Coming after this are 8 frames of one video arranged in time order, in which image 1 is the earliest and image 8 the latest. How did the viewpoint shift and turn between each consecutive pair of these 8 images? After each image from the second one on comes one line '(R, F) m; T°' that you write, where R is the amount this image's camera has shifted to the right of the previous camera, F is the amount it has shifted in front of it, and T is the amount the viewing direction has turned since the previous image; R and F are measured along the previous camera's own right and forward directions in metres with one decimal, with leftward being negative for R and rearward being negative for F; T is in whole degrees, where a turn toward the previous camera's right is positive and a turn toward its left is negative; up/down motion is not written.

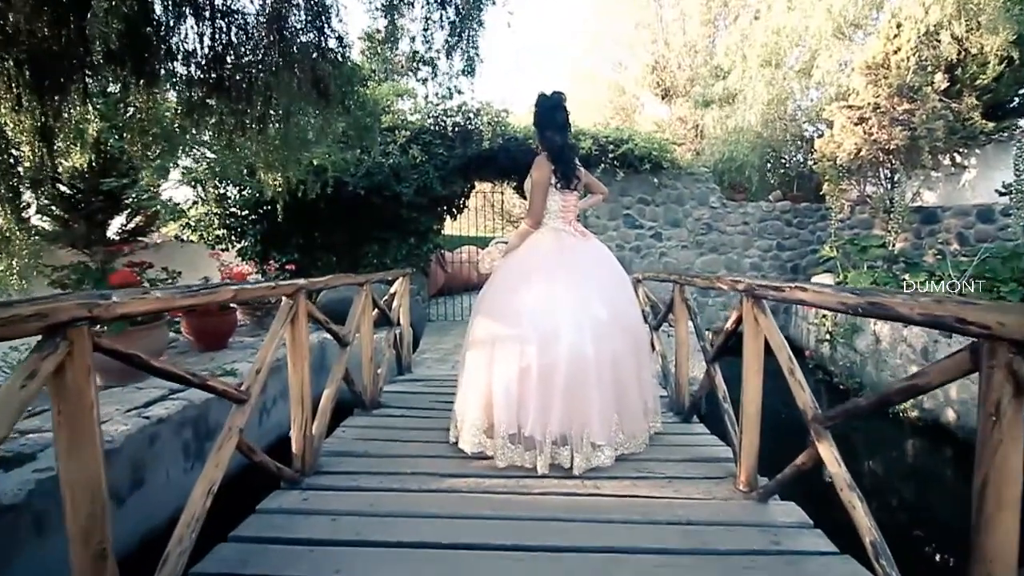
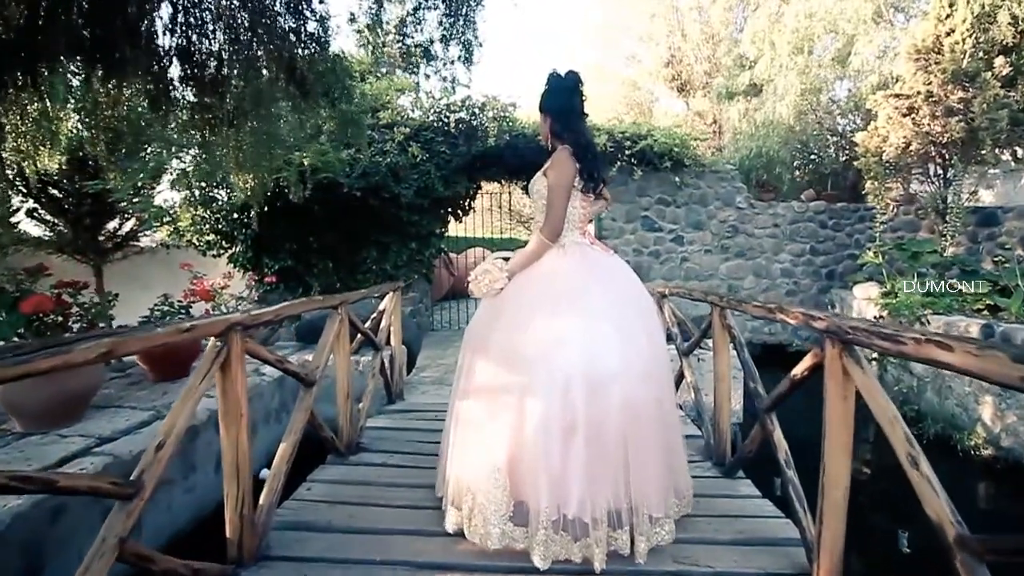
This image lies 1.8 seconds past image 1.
(0.0, +0.5) m; -1°
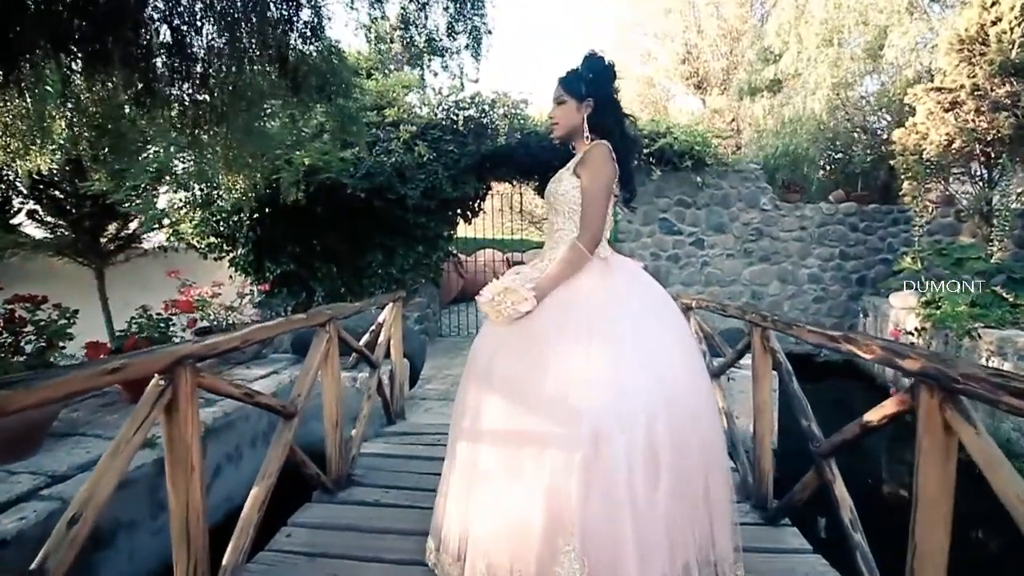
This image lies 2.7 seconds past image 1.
(0.0, +0.3) m; -1°
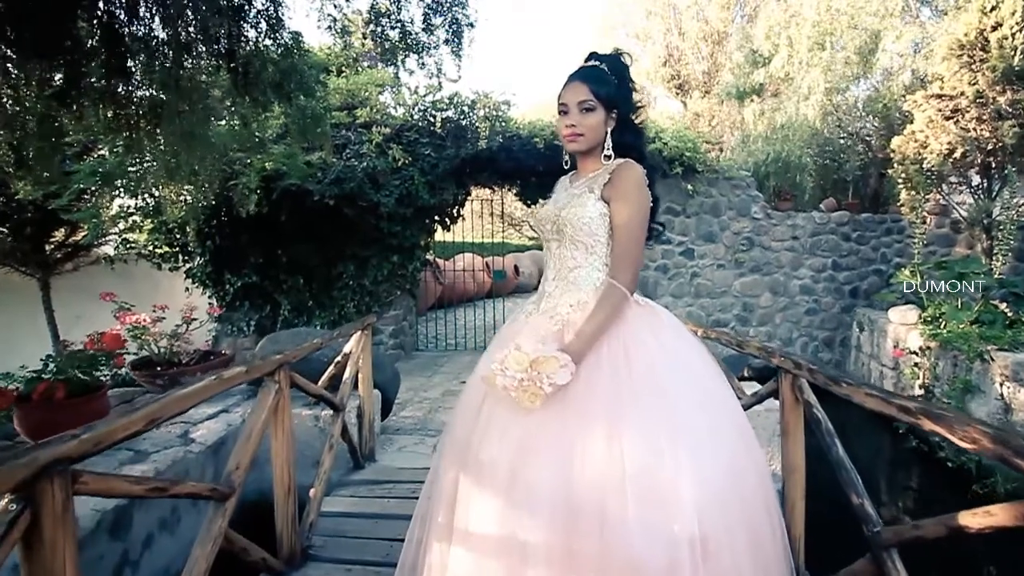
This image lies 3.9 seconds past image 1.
(0.0, +0.4) m; +2°
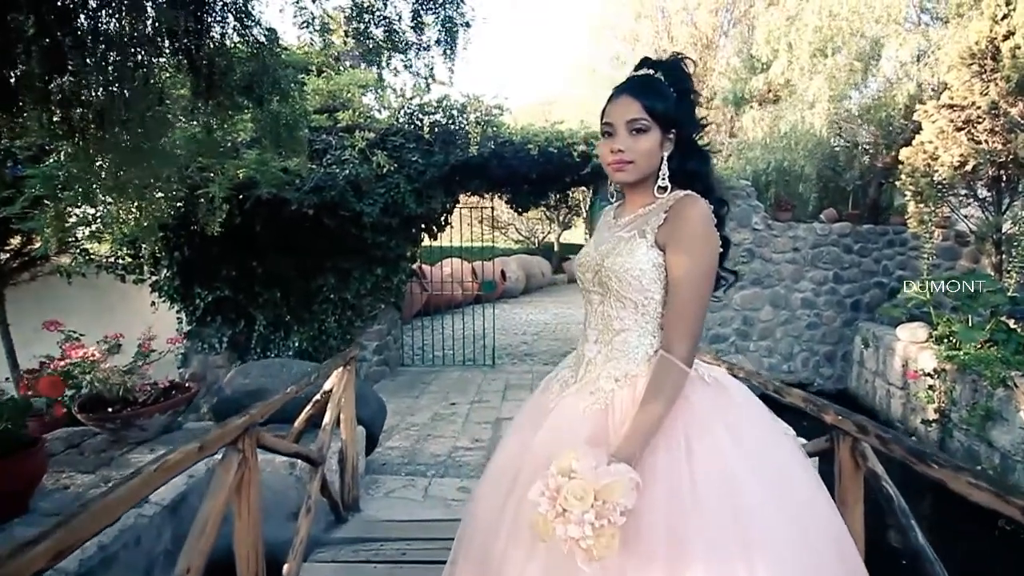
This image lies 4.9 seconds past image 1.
(-0.1, +0.3) m; +2°
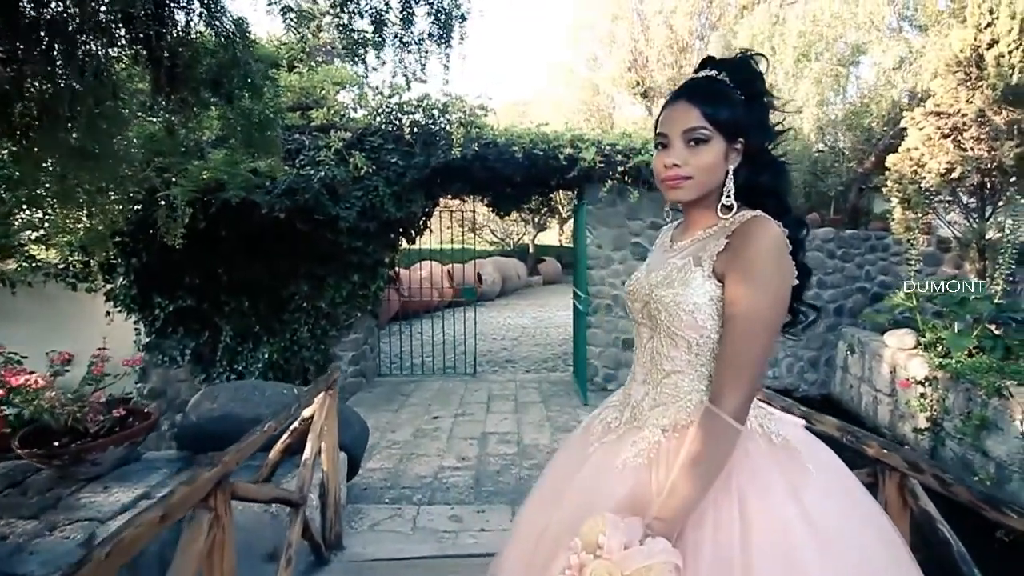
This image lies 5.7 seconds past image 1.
(-0.1, +0.2) m; +3°
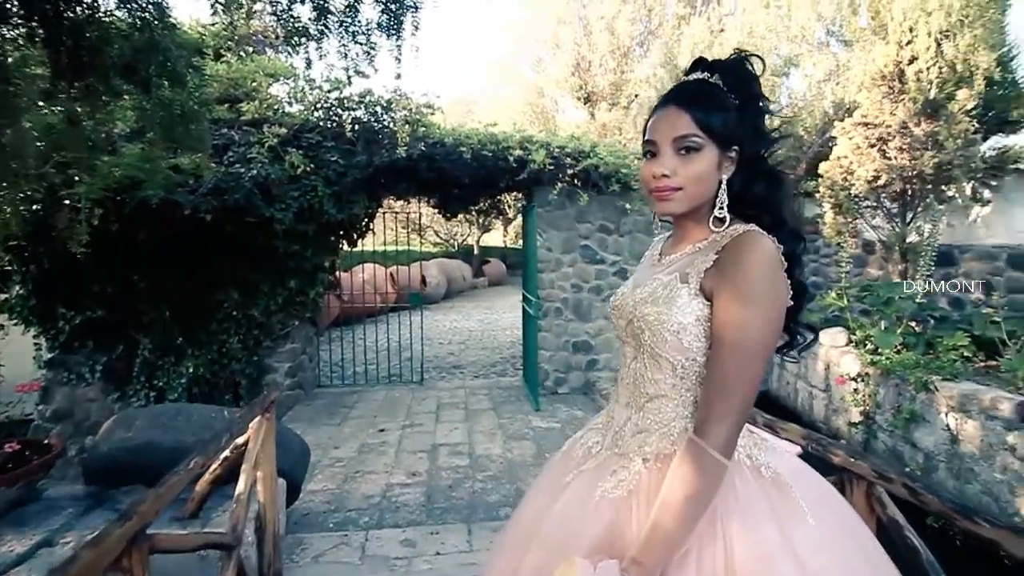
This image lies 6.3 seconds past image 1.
(-0.1, +0.1) m; +6°
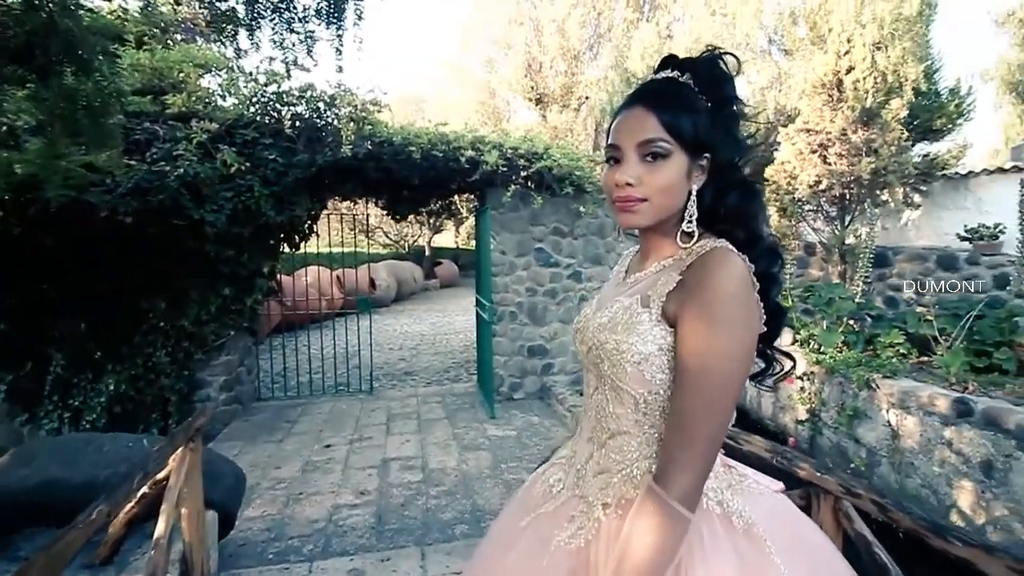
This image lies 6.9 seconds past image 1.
(0.0, +0.1) m; +5°
